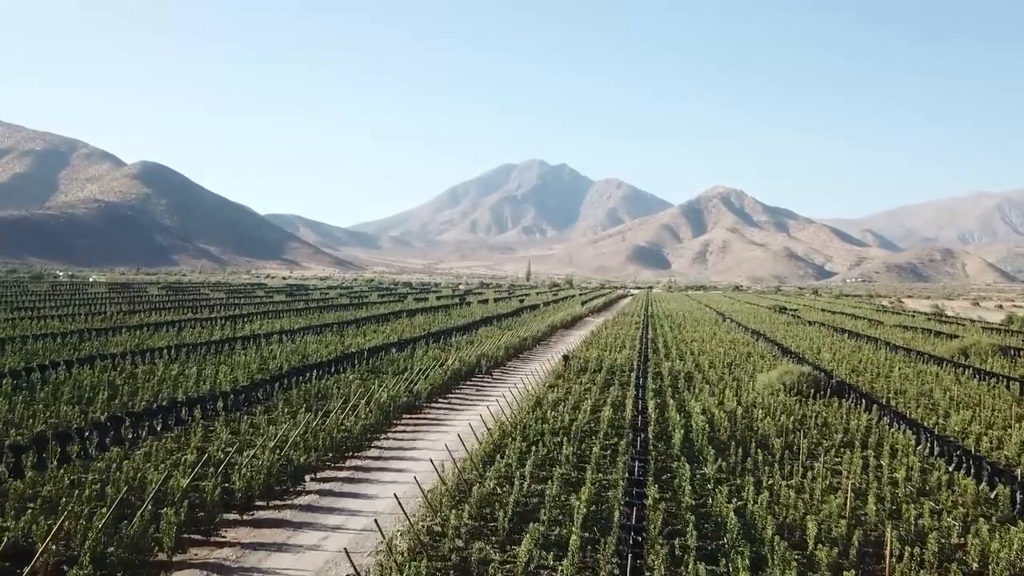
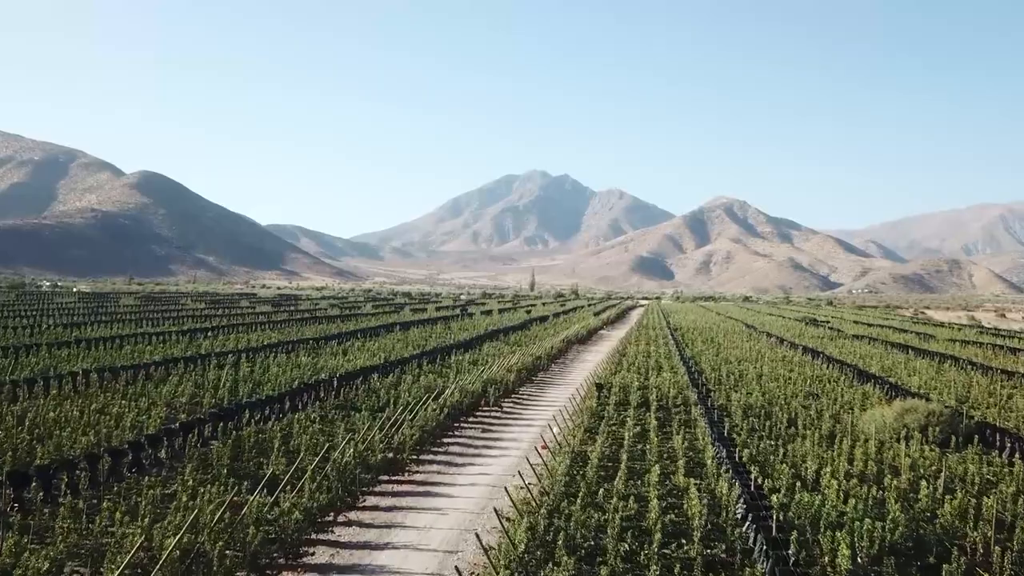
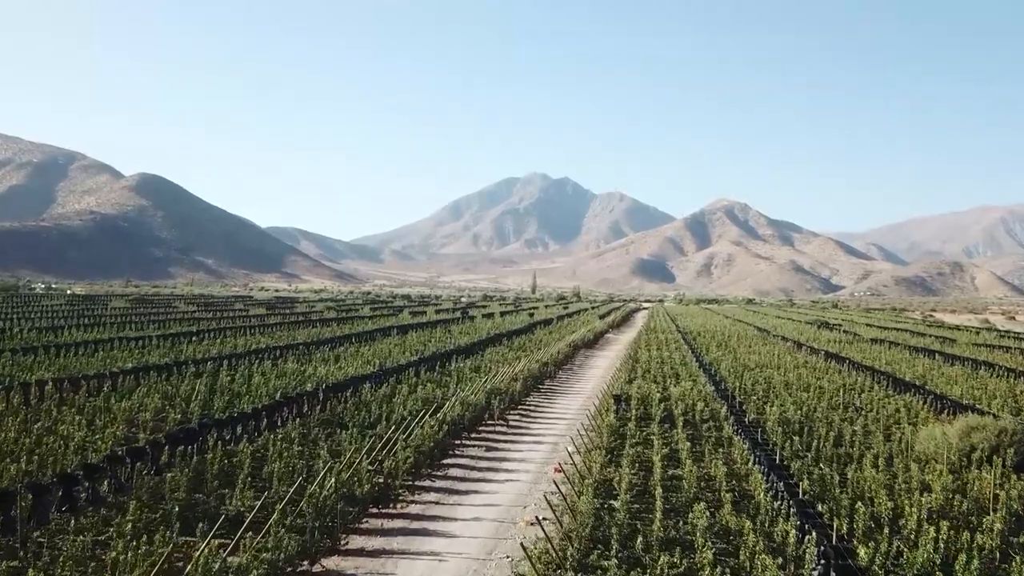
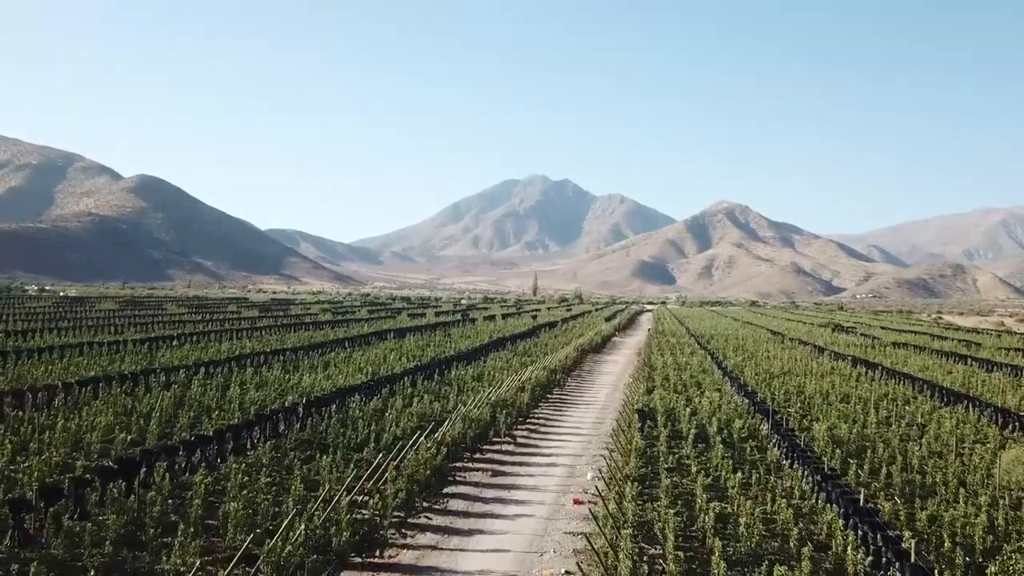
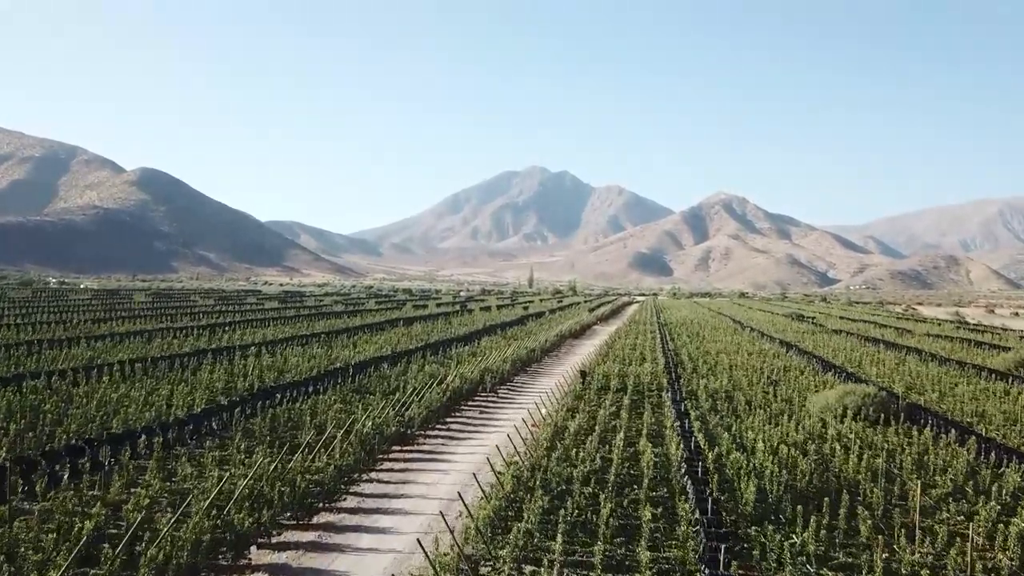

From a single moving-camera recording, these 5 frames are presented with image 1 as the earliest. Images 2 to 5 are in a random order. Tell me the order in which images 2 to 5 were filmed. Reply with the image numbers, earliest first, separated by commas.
5, 2, 3, 4
